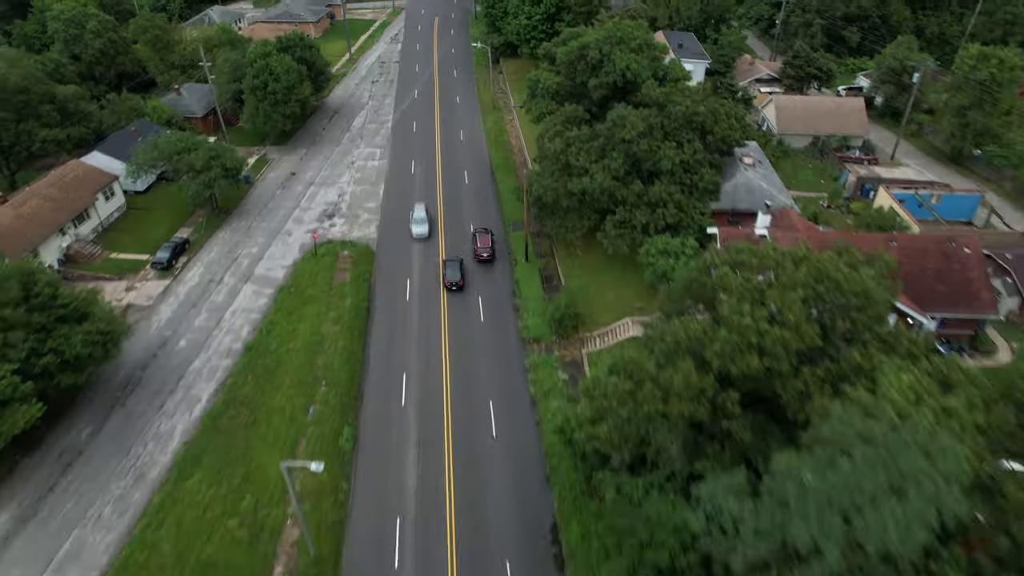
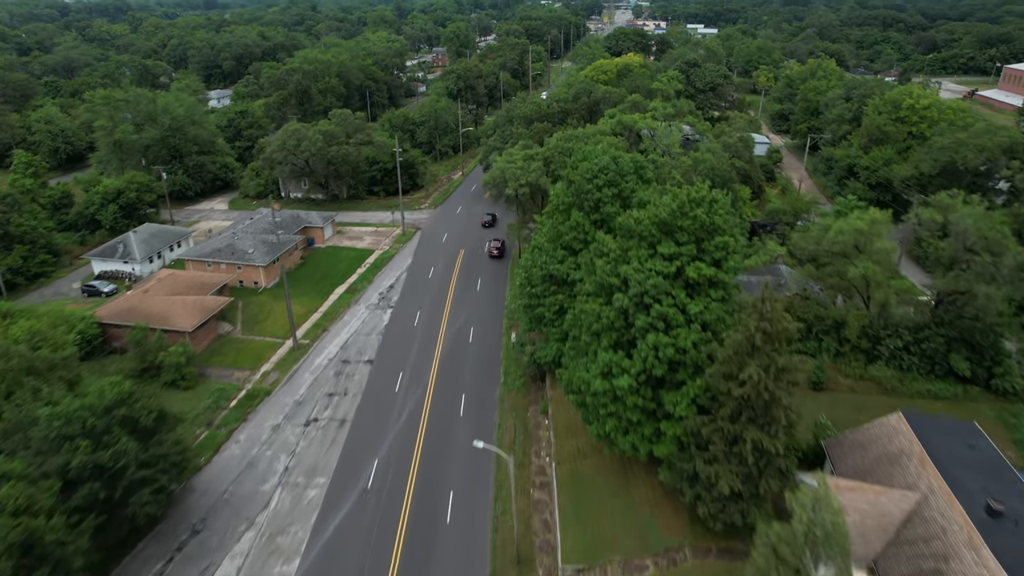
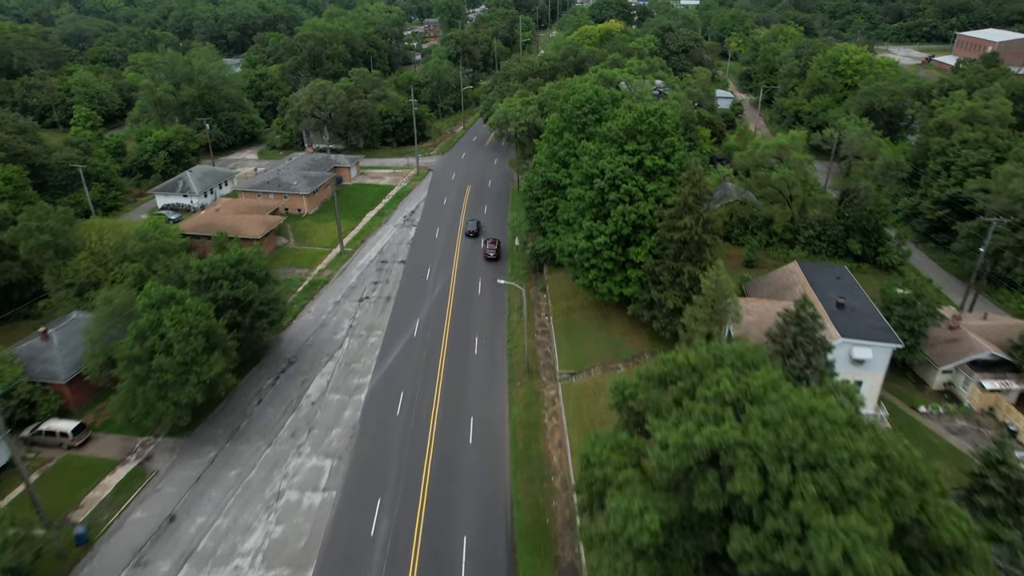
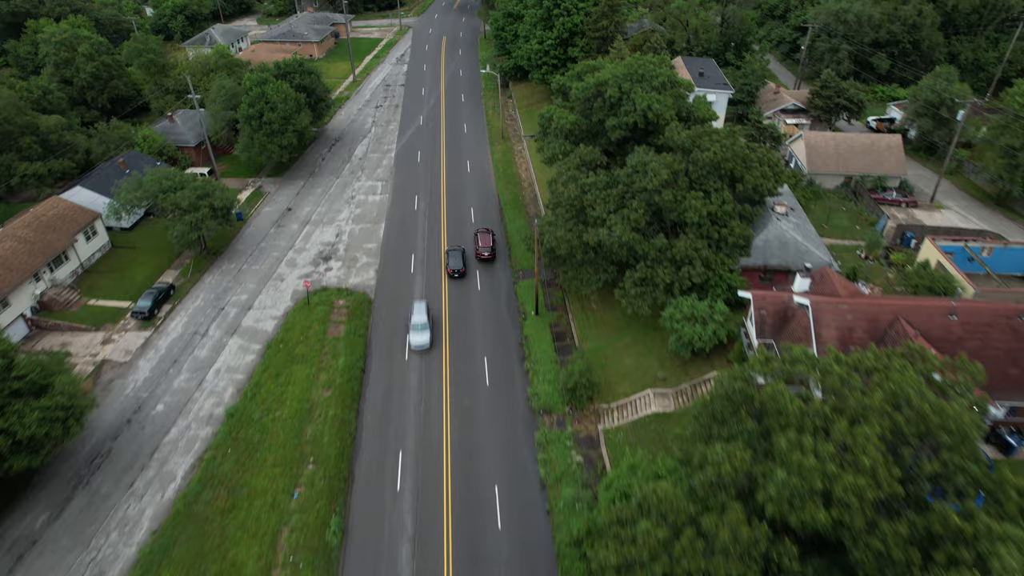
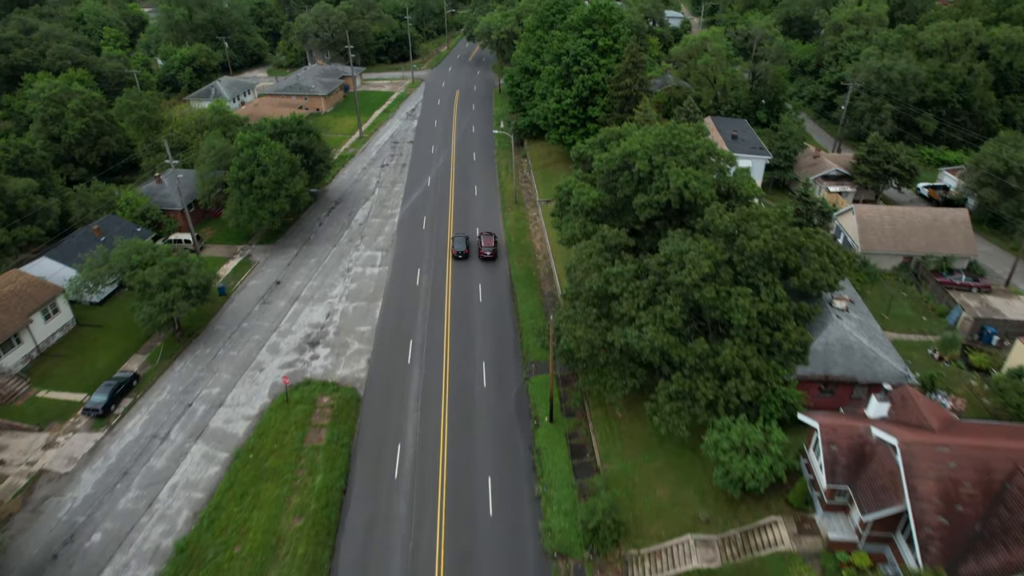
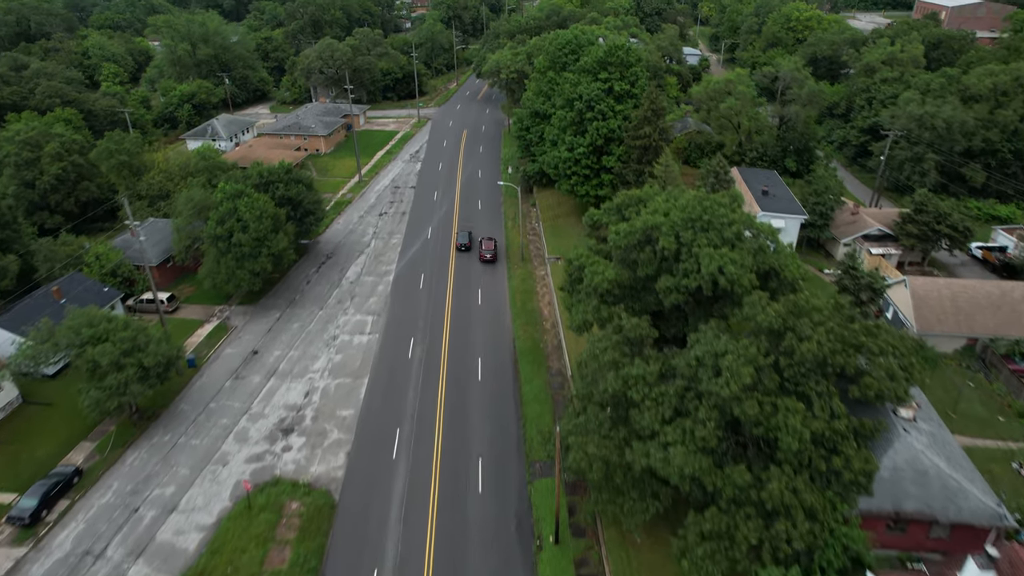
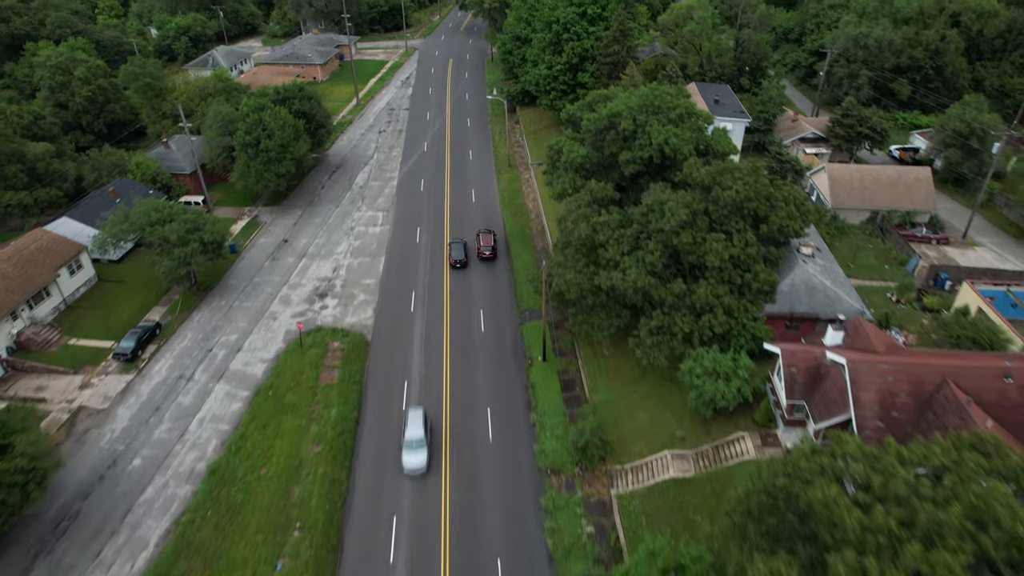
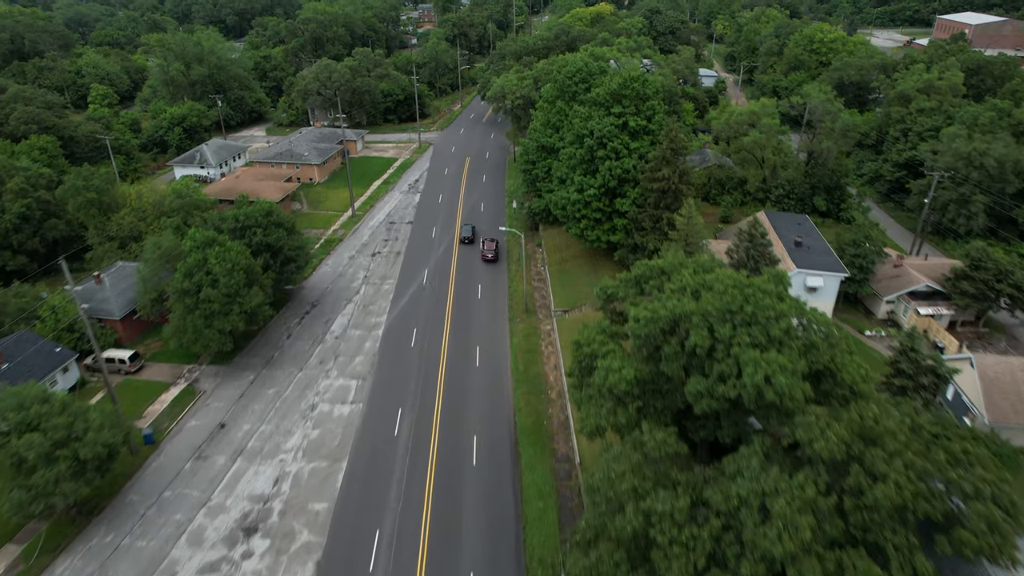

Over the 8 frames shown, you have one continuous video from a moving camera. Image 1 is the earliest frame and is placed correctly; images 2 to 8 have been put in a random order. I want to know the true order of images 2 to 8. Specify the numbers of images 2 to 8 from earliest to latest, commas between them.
4, 7, 5, 6, 8, 3, 2
